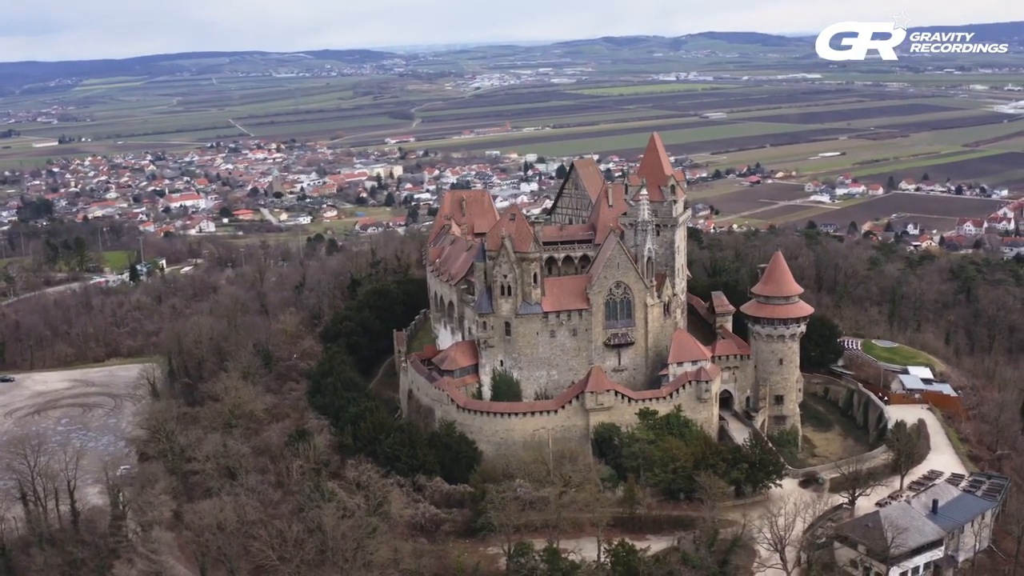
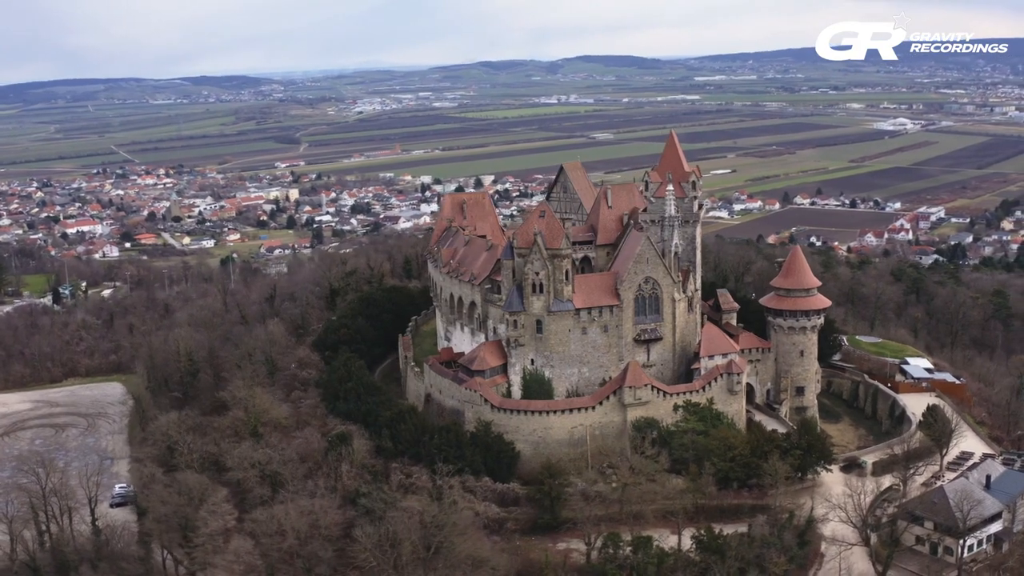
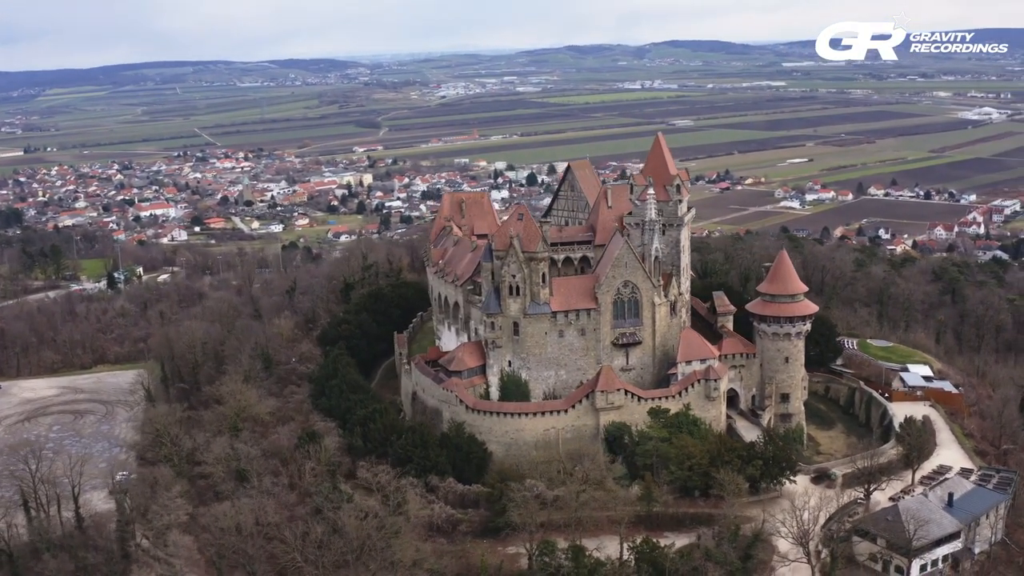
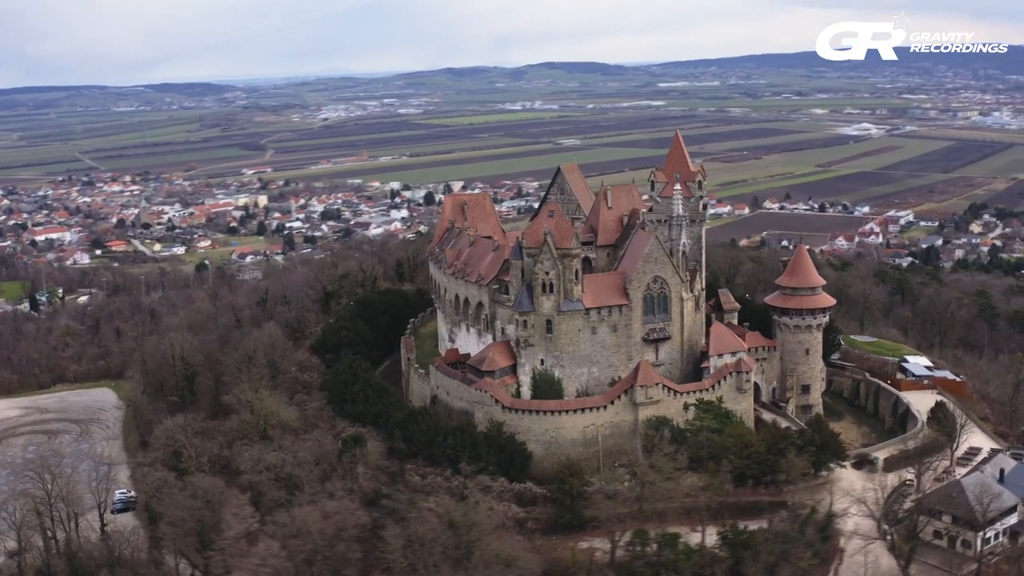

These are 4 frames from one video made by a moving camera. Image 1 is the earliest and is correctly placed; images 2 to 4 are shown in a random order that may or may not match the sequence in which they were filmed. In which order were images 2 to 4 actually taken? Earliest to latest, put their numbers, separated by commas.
3, 2, 4
